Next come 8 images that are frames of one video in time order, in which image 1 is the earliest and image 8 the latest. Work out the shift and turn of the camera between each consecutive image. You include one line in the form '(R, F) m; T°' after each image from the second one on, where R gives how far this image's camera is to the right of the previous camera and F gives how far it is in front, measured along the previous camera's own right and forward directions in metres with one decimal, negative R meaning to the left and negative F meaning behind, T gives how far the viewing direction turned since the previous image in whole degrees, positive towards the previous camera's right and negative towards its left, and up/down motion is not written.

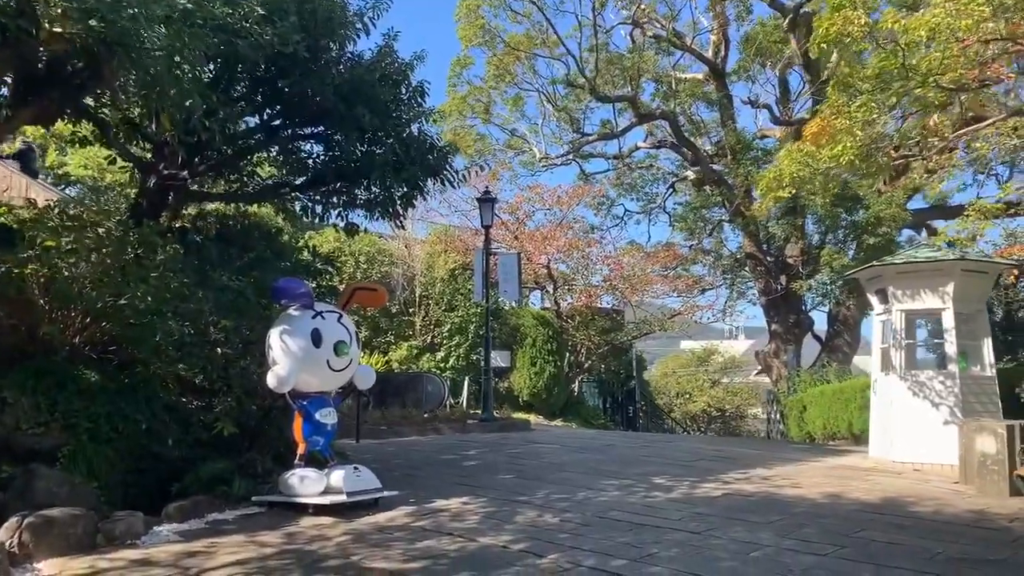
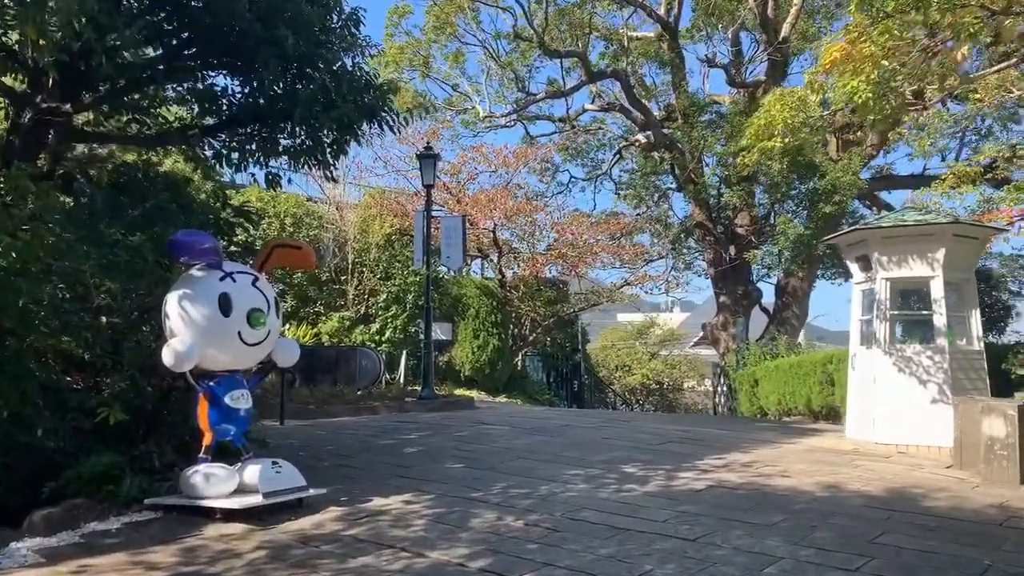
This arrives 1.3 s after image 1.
(-0.2, +1.3) m; +5°
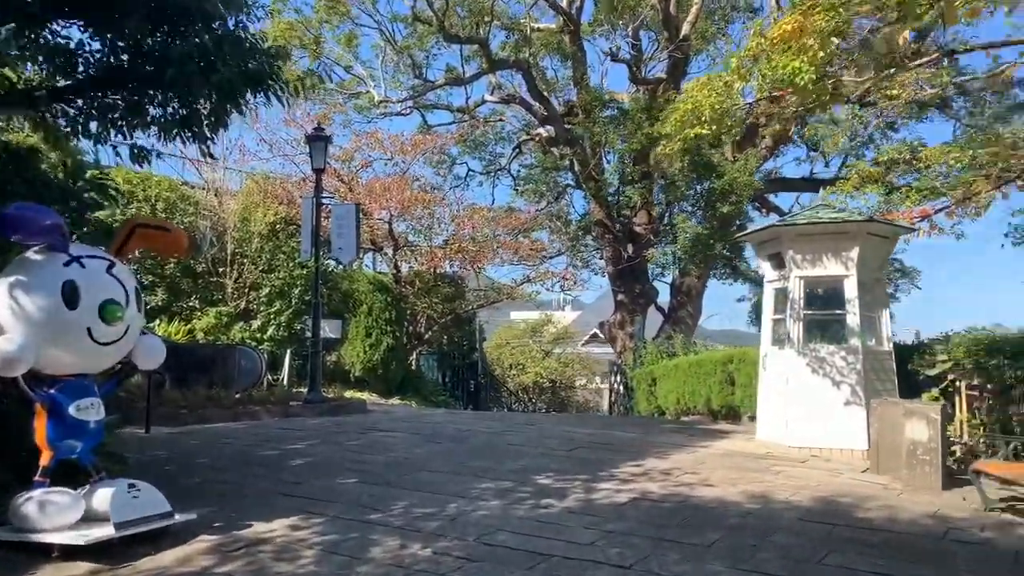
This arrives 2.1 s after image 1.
(-0.1, +0.8) m; +8°
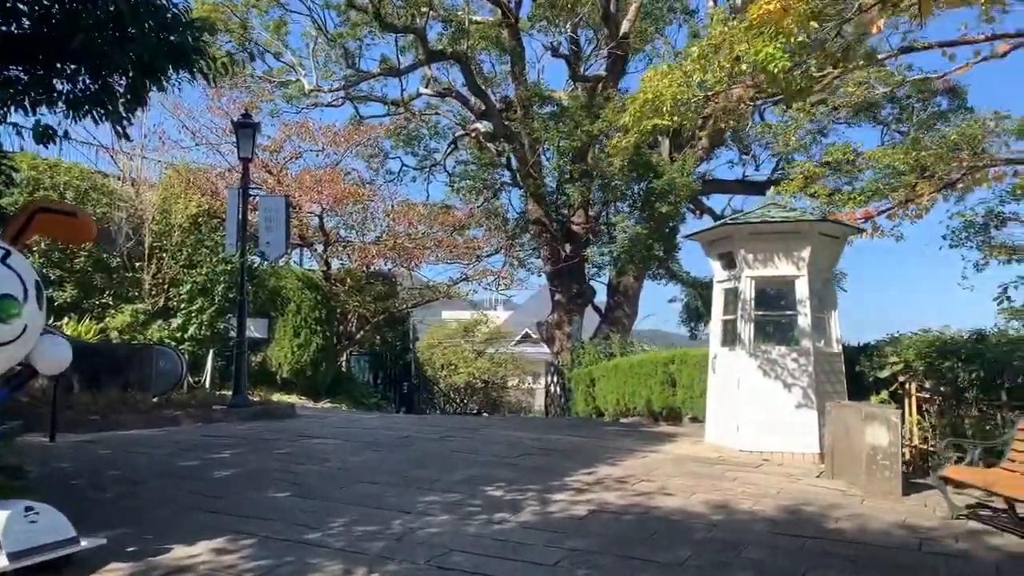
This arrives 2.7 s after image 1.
(-0.2, +0.5) m; +5°
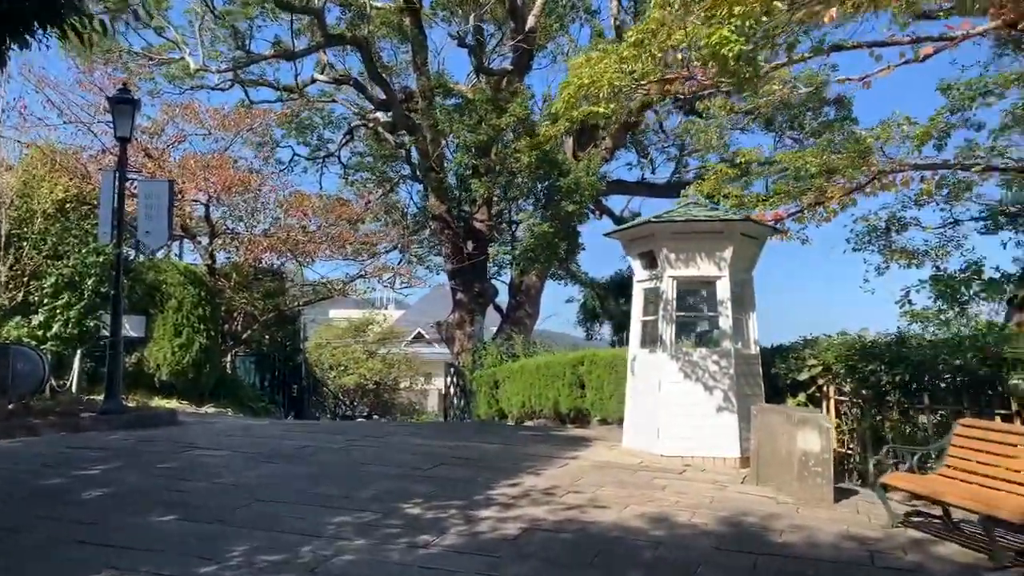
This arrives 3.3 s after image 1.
(-0.3, +0.6) m; +8°
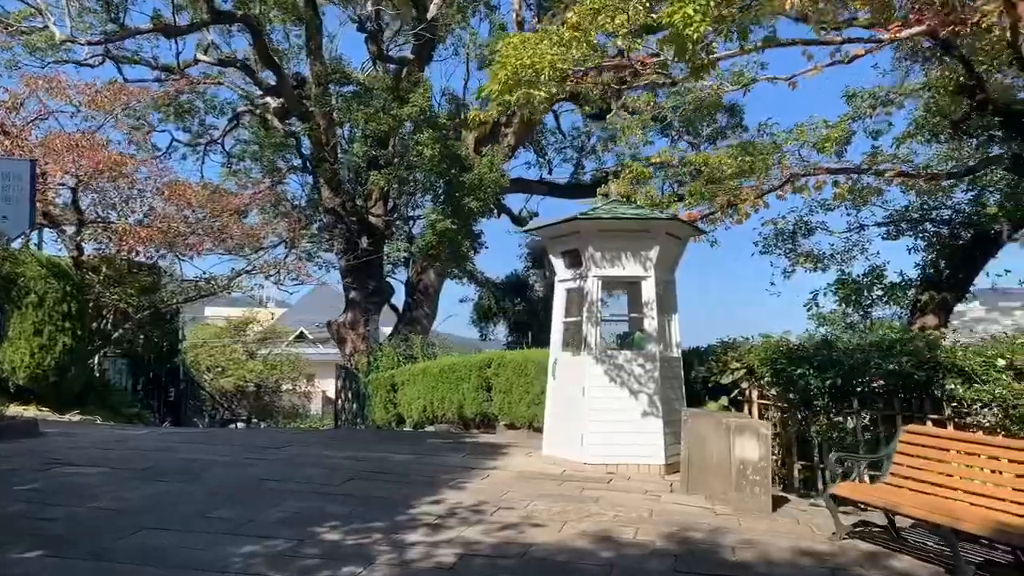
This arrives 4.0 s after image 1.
(-0.3, +0.6) m; +8°
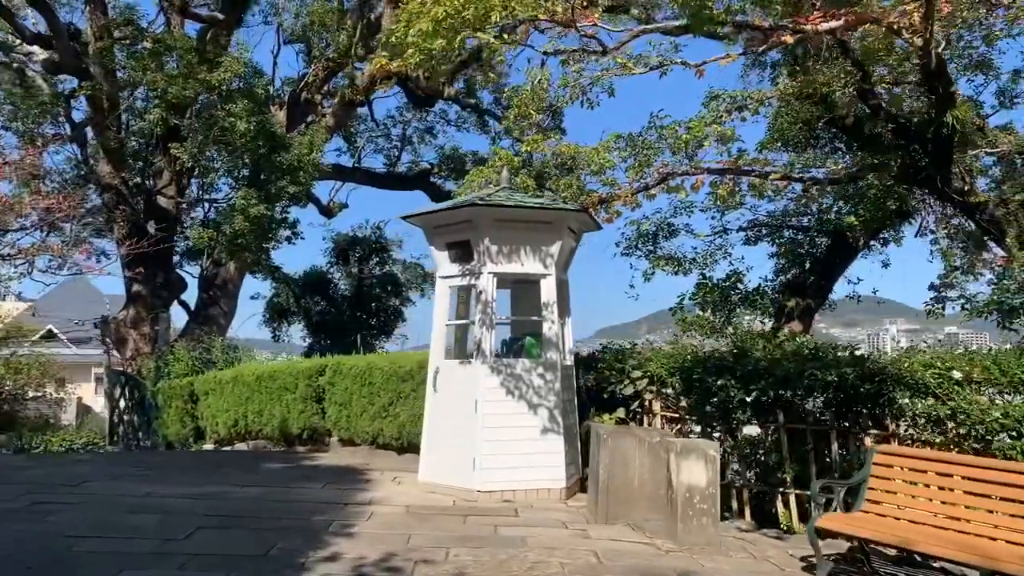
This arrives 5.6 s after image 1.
(-0.9, +1.3) m; +16°
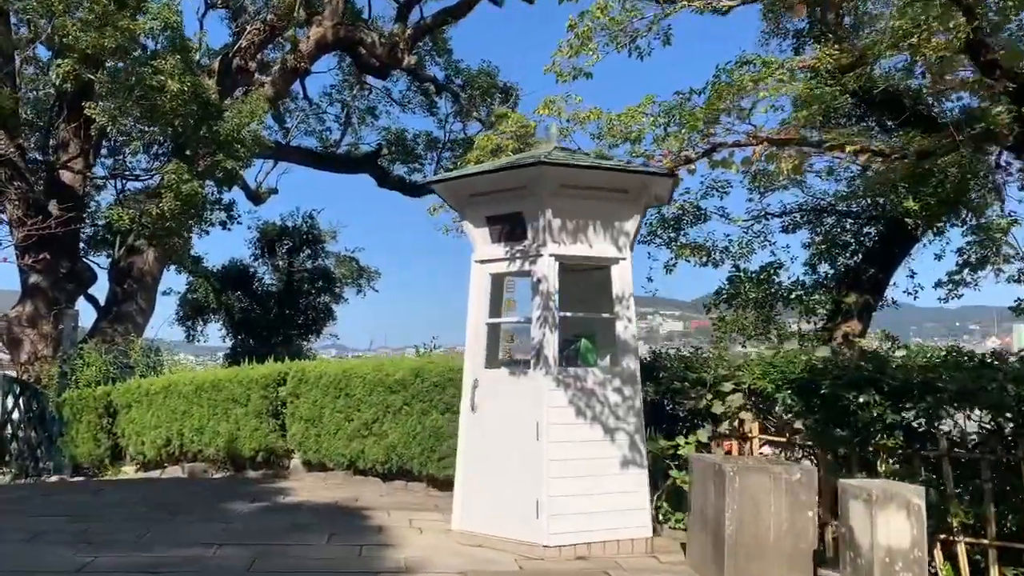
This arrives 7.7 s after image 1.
(-1.1, +1.8) m; +6°
